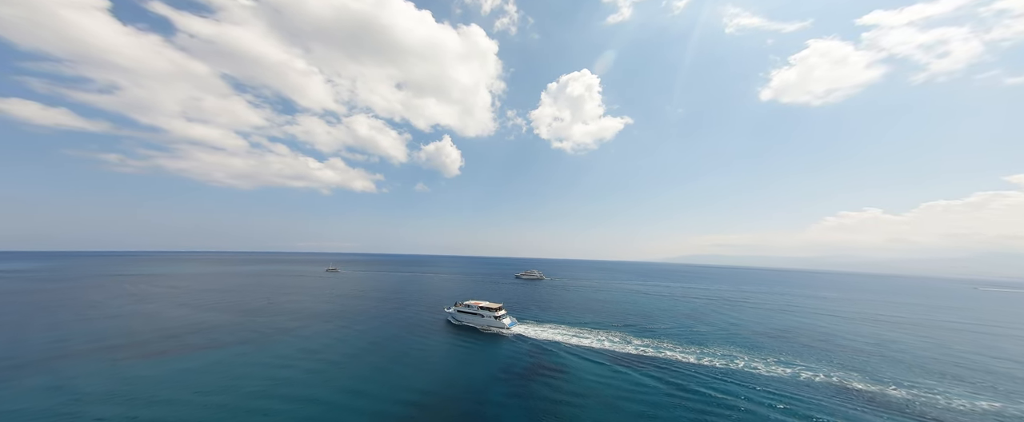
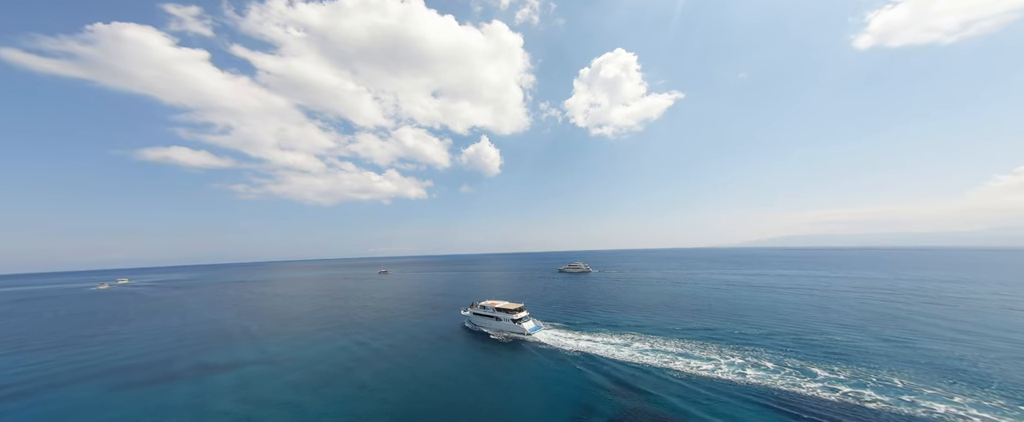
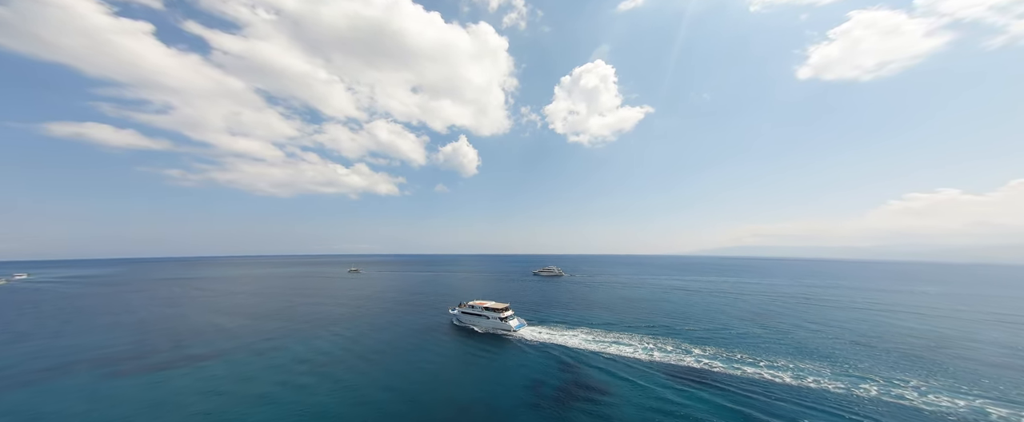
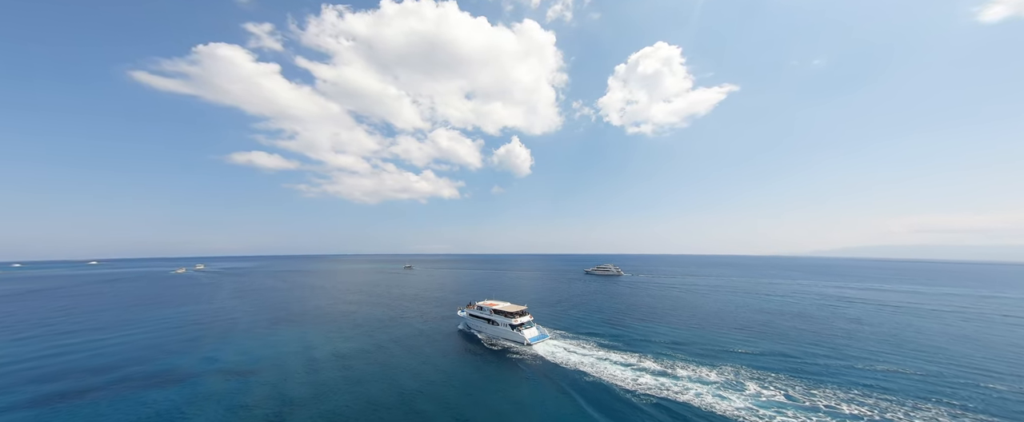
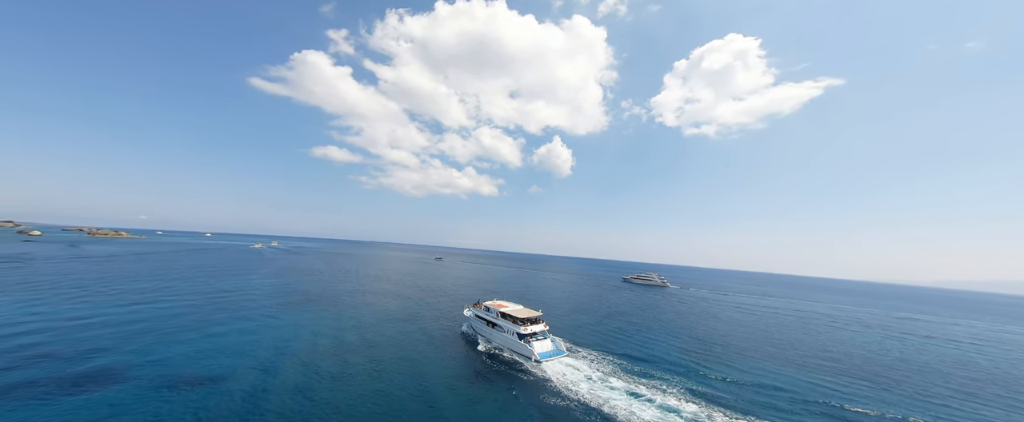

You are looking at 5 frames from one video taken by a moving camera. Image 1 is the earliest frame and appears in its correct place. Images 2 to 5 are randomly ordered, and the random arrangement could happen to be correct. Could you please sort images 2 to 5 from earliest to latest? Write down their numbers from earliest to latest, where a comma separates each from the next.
3, 2, 4, 5
